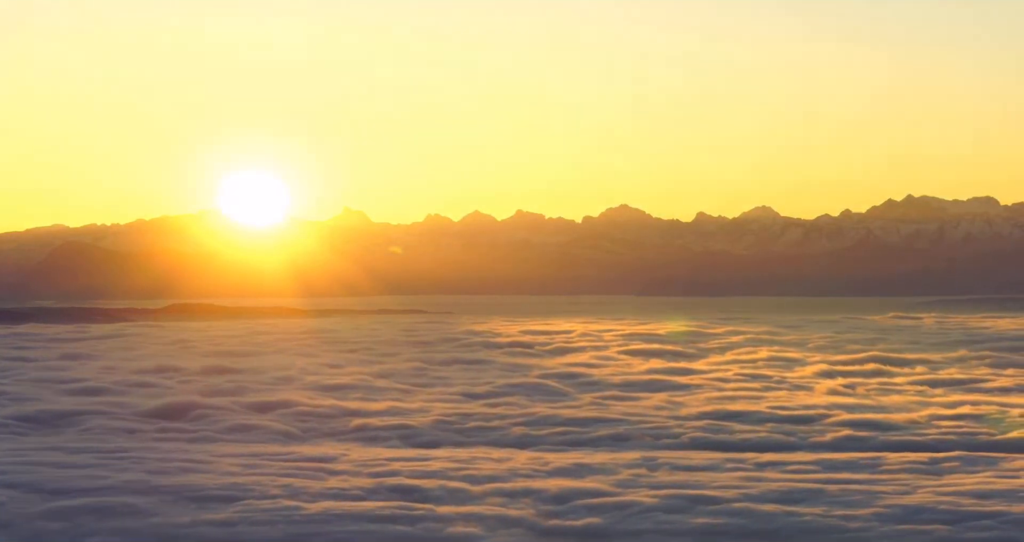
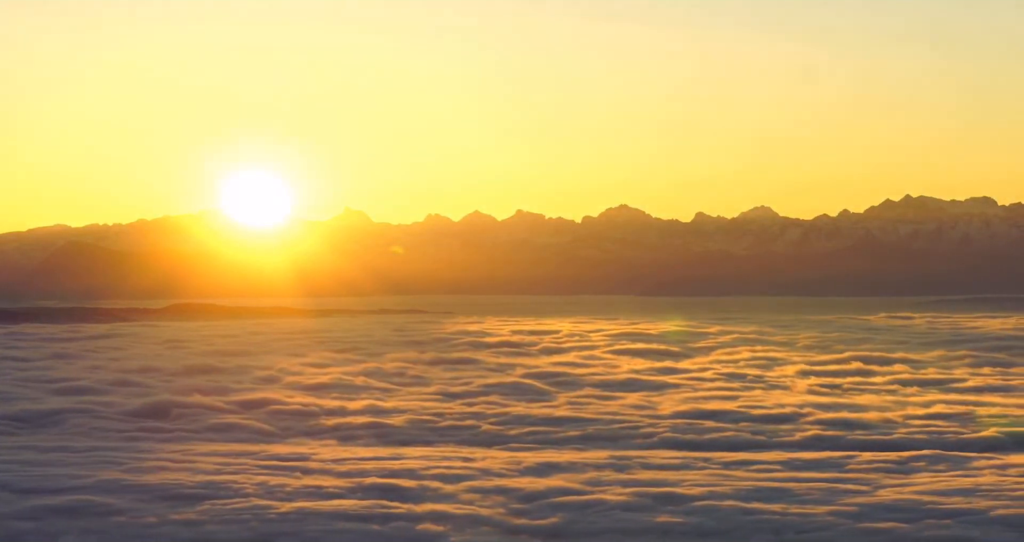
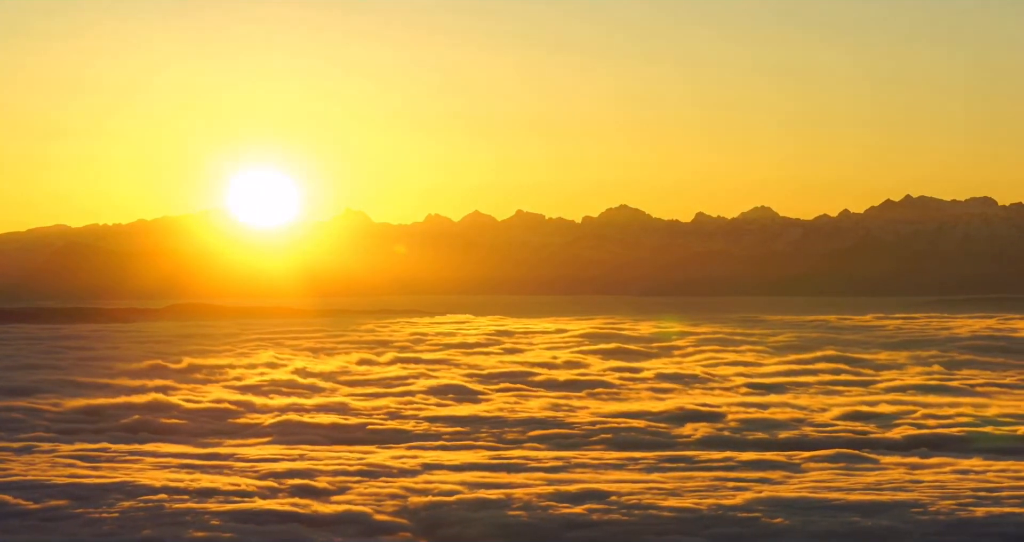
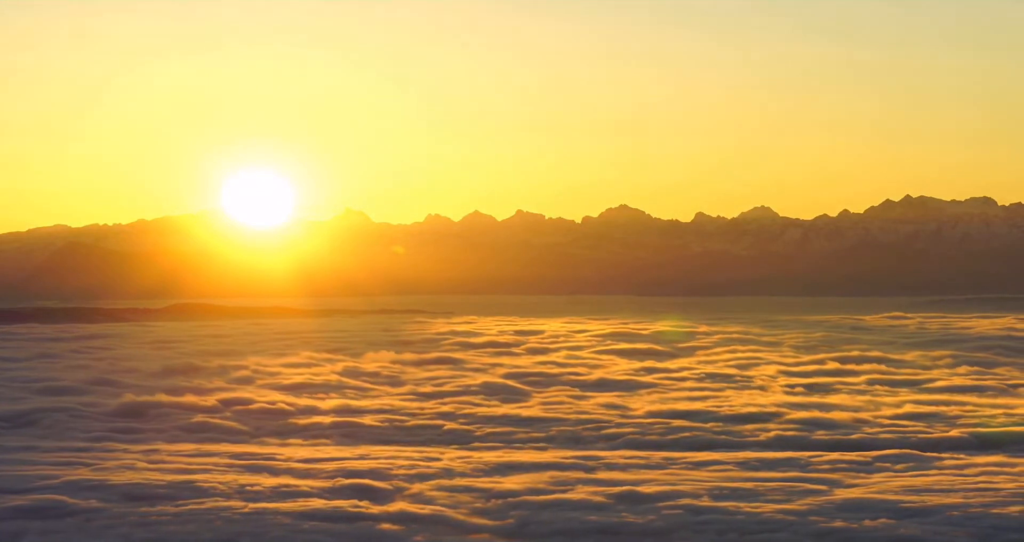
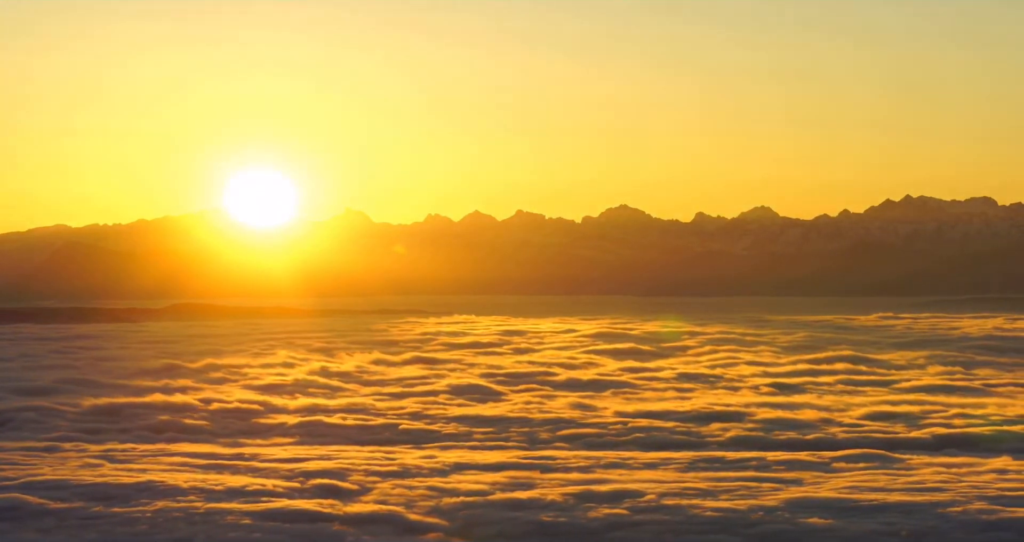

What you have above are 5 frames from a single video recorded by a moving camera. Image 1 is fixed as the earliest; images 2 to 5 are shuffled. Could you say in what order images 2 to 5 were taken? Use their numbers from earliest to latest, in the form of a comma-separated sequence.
2, 4, 5, 3
